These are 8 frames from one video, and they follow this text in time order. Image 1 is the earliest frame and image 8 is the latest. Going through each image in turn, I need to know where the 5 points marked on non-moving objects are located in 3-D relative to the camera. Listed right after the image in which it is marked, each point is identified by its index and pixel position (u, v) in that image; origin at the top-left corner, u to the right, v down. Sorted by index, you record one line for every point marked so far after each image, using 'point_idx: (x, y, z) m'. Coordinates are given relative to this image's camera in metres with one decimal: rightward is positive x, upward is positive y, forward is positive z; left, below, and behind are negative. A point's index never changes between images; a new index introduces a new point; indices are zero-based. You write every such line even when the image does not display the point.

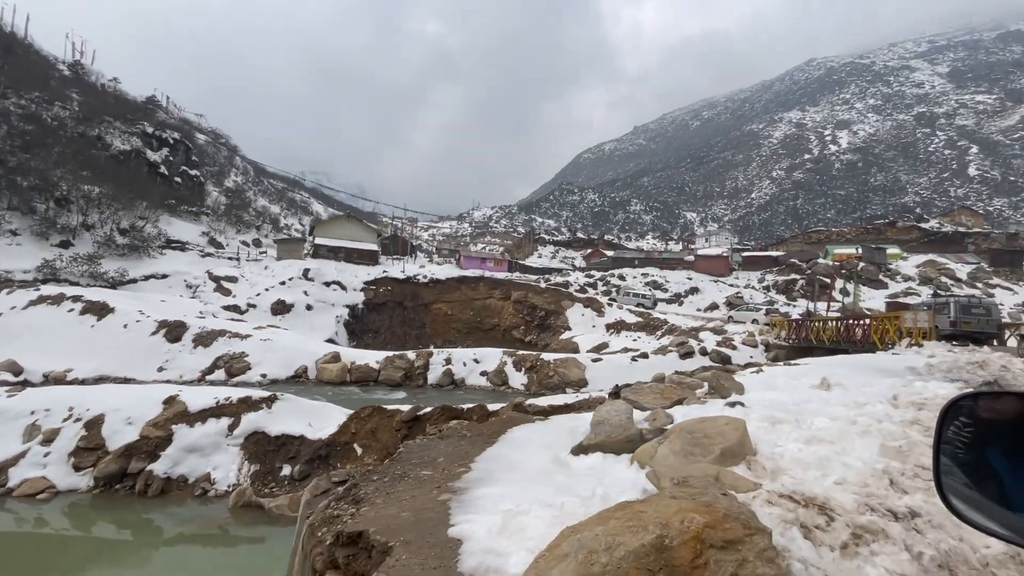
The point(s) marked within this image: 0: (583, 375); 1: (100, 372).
0: (+2.6, -3.2, +17.3) m
1: (-13.4, -2.7, +15.6) m
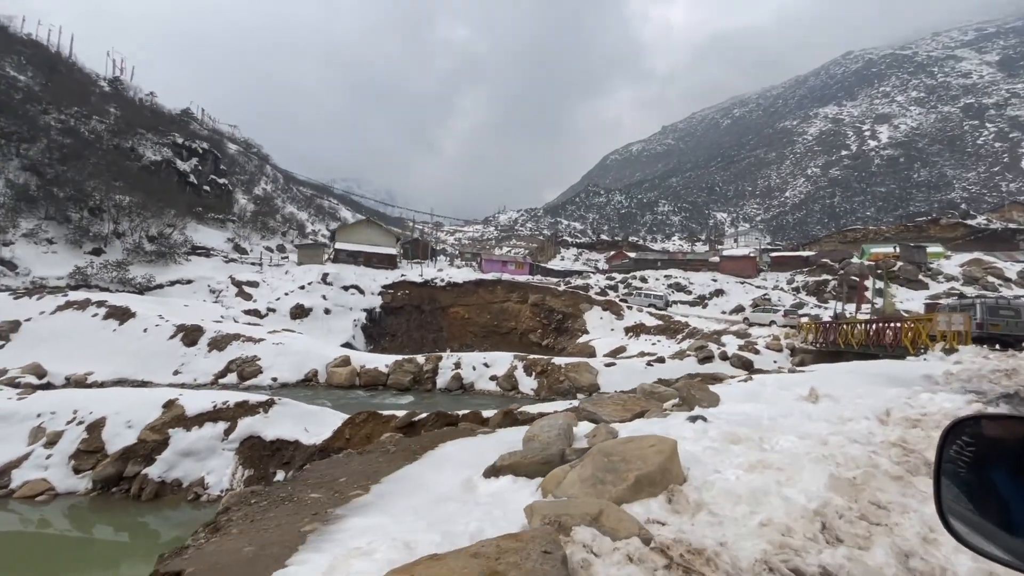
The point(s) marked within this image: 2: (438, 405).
0: (+2.9, -3.3, +16.8) m
1: (-13.2, -2.9, +16.0) m
2: (-2.4, -3.8, +15.7) m
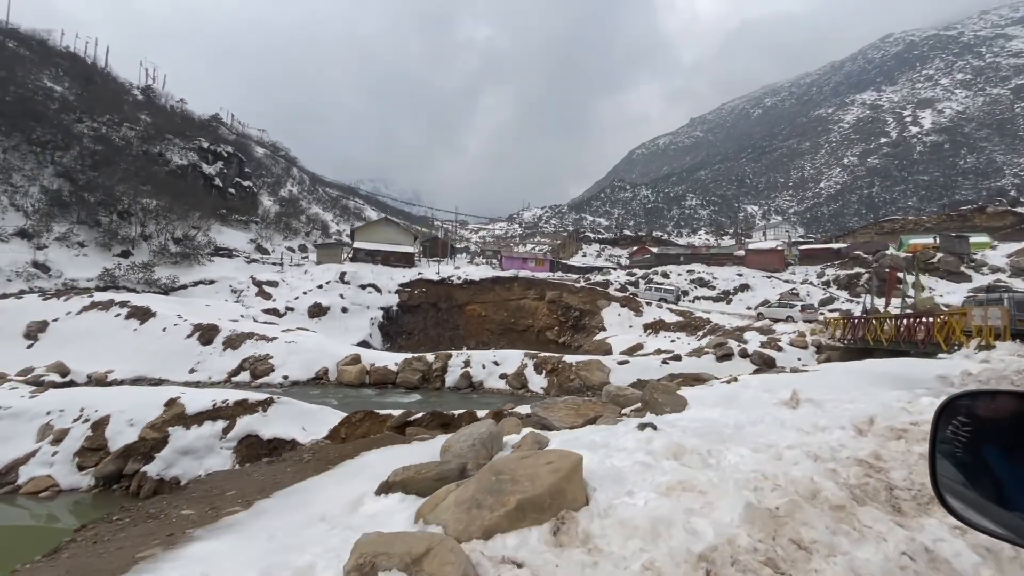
0: (+3.2, -3.1, +16.3) m
1: (-12.9, -2.9, +16.4) m
2: (-2.2, -3.7, +15.5) m
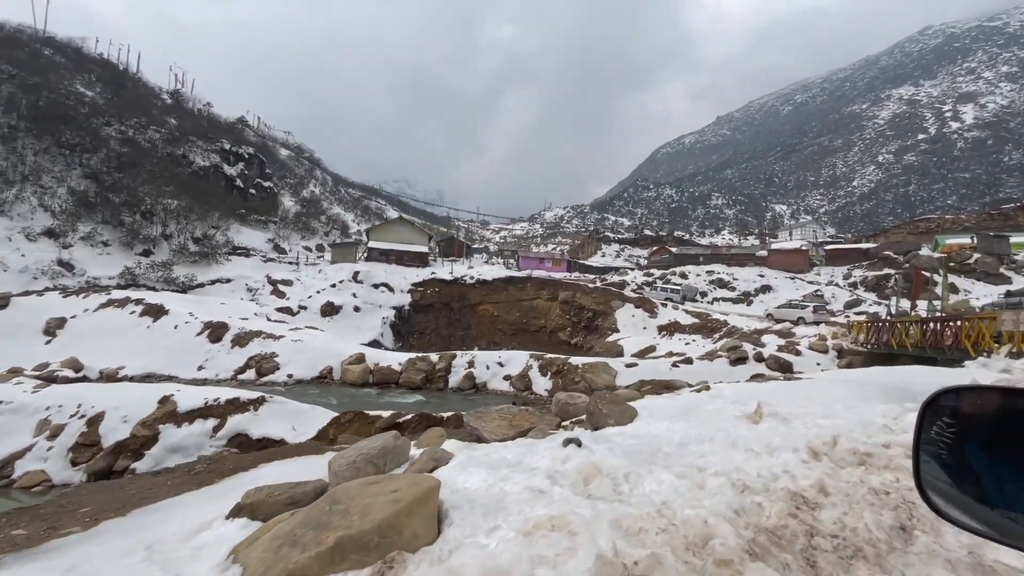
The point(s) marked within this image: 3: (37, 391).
0: (+3.3, -3.1, +15.9) m
1: (-12.8, -2.9, +16.7) m
2: (-2.1, -3.7, +15.3) m
3: (-10.9, -2.3, +10.9) m
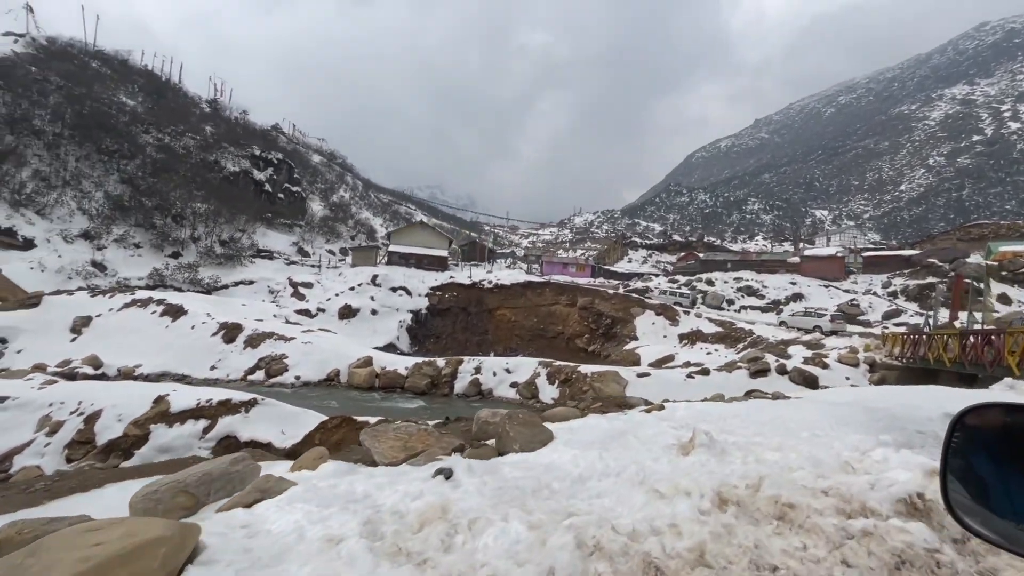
0: (+3.5, -3.3, +15.2) m
1: (-12.5, -2.9, +17.1) m
2: (-2.0, -3.9, +15.0) m
3: (-11.0, -2.3, +11.2) m
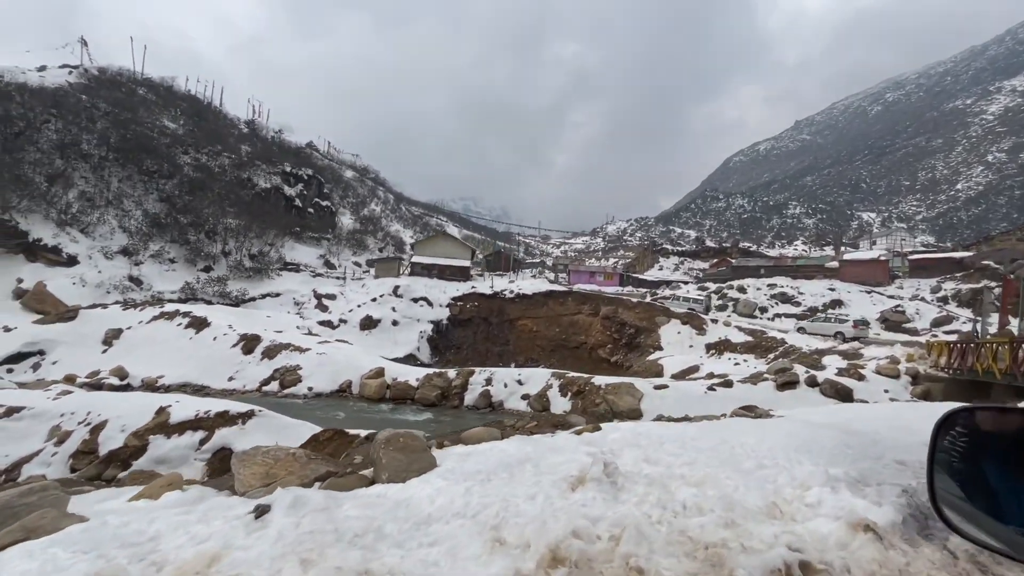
0: (+3.7, -3.6, +14.5) m
1: (-12.1, -3.3, +17.6) m
2: (-1.7, -4.2, +14.6) m
3: (-11.0, -2.7, +11.6) m
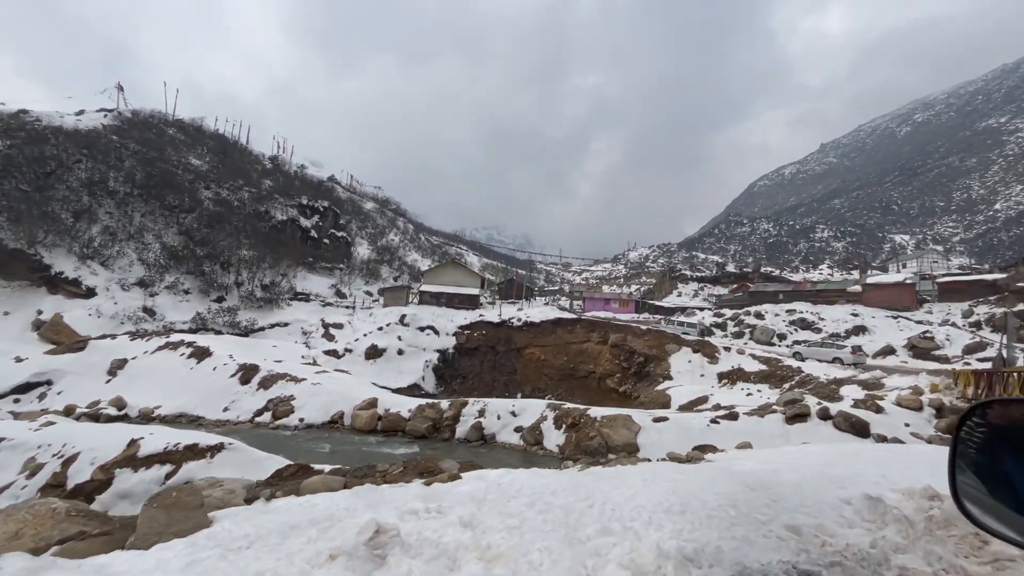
0: (+3.4, -4.3, +13.7) m
1: (-12.2, -4.5, +17.6) m
2: (-2.0, -5.0, +14.1) m
3: (-11.4, -3.4, +11.6) m
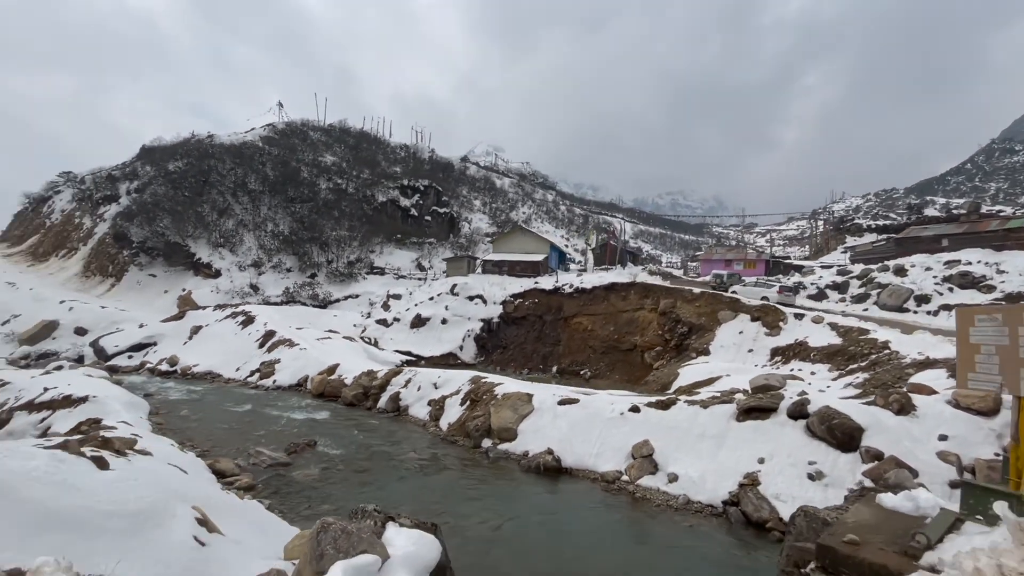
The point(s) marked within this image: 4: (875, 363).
0: (0.0, -3.1, +11.1) m
1: (-13.0, -3.5, +20.6) m
2: (-4.9, -3.9, +13.5) m
3: (-14.6, -2.8, +14.8) m
4: (+10.2, -2.0, +13.5) m
